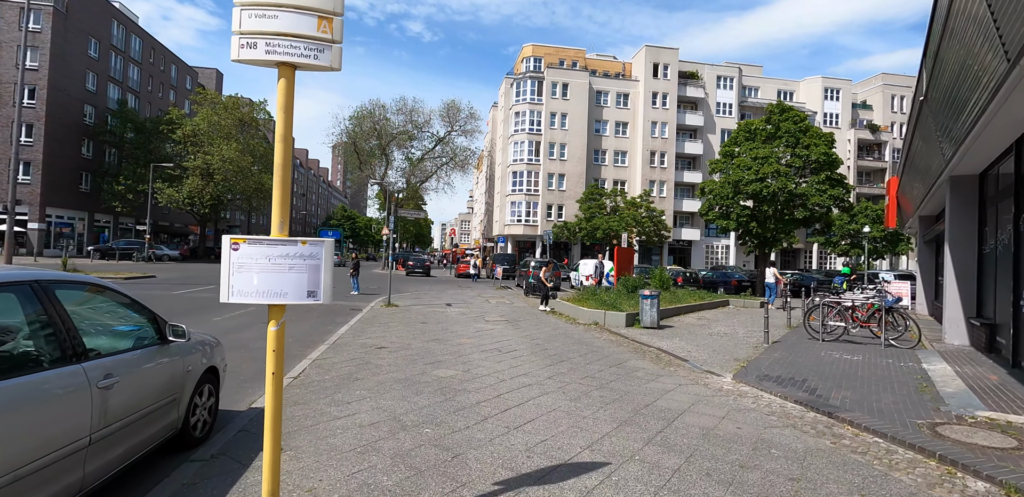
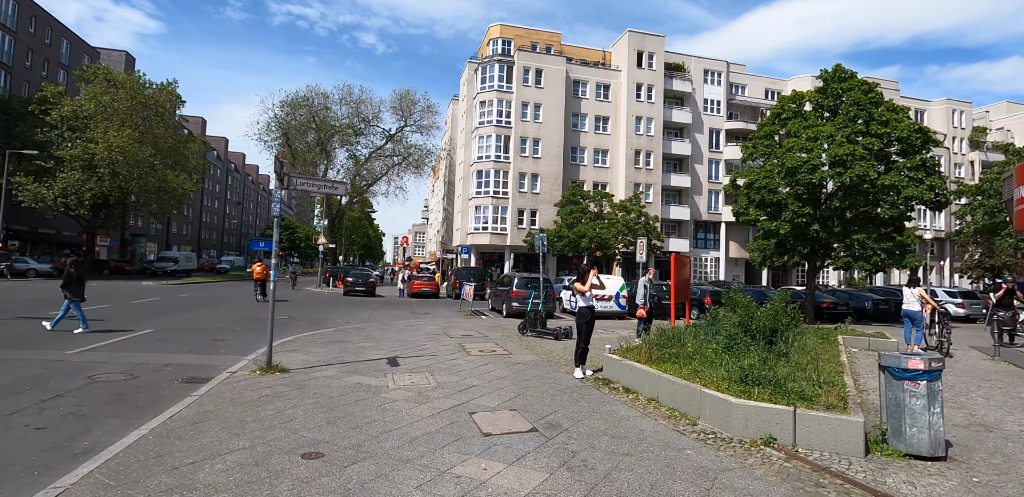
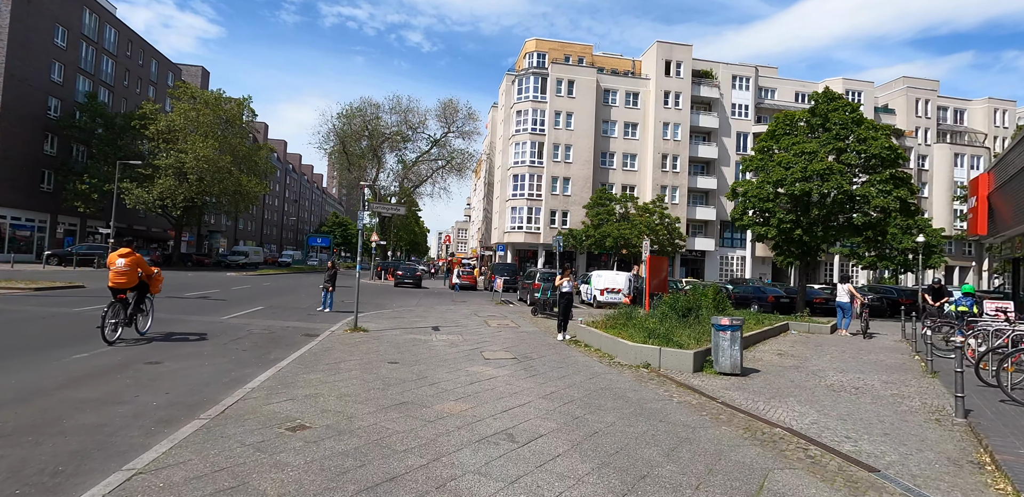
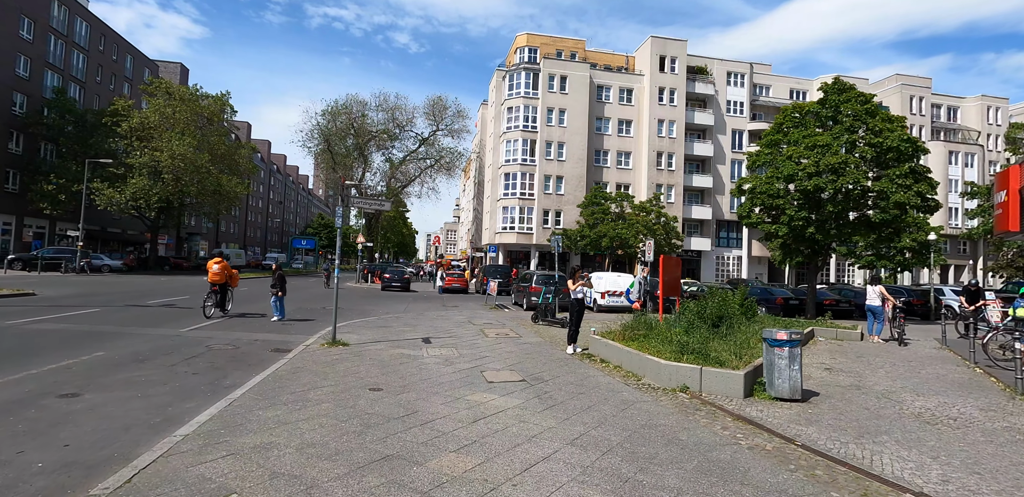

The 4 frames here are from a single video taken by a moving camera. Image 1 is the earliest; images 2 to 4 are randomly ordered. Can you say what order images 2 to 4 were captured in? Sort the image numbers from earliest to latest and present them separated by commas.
3, 4, 2
